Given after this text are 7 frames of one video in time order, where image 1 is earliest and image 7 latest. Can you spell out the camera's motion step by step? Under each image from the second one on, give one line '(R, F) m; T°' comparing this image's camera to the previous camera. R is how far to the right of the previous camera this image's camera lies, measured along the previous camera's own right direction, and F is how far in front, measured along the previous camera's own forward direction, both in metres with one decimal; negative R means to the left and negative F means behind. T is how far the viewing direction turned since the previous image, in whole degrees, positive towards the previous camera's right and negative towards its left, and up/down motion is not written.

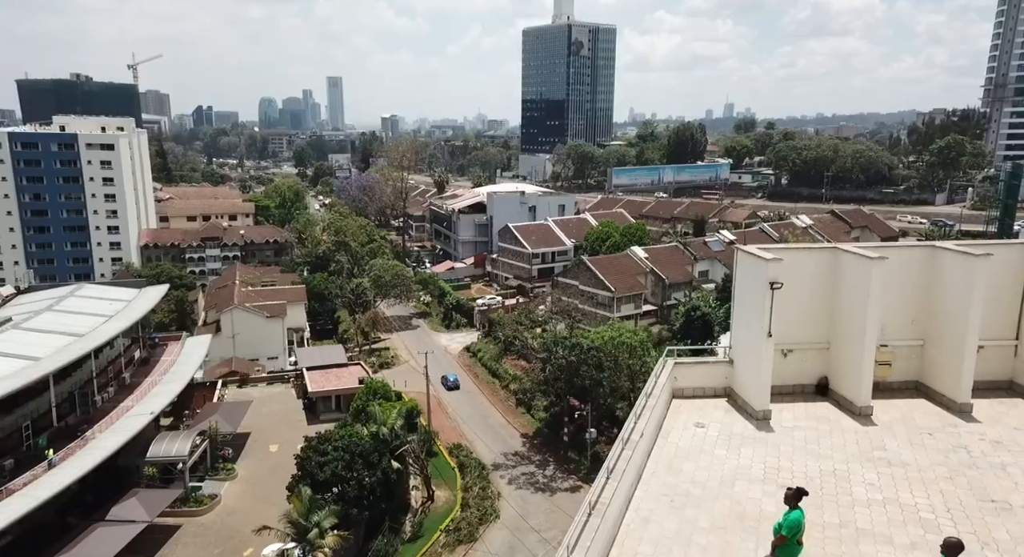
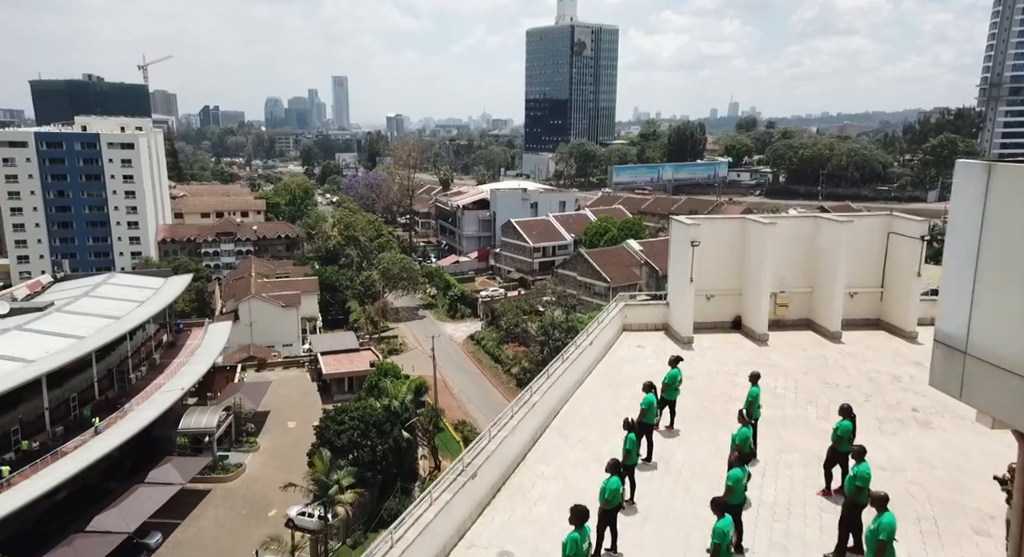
(+0.2, -2.7) m; 0°
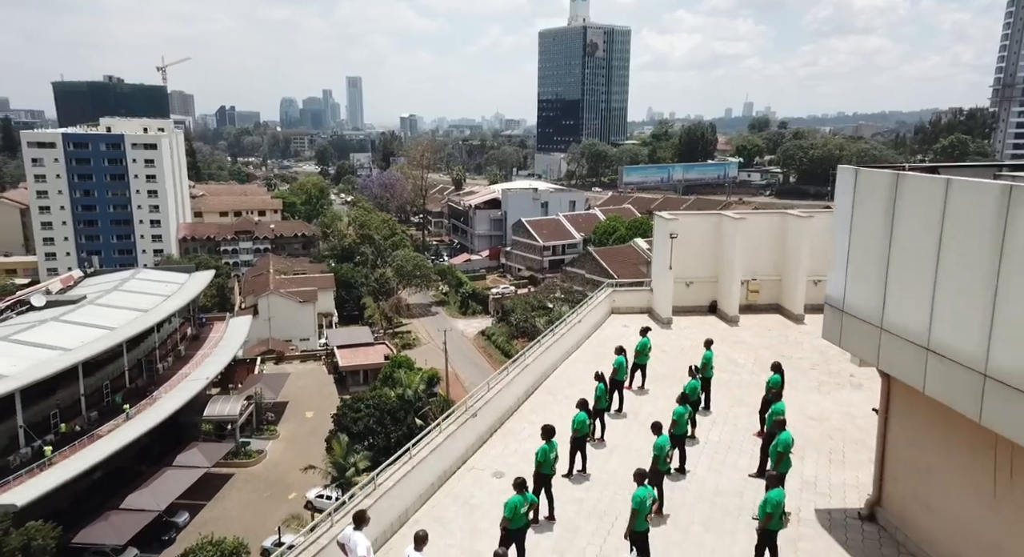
(+0.2, -1.4) m; -1°
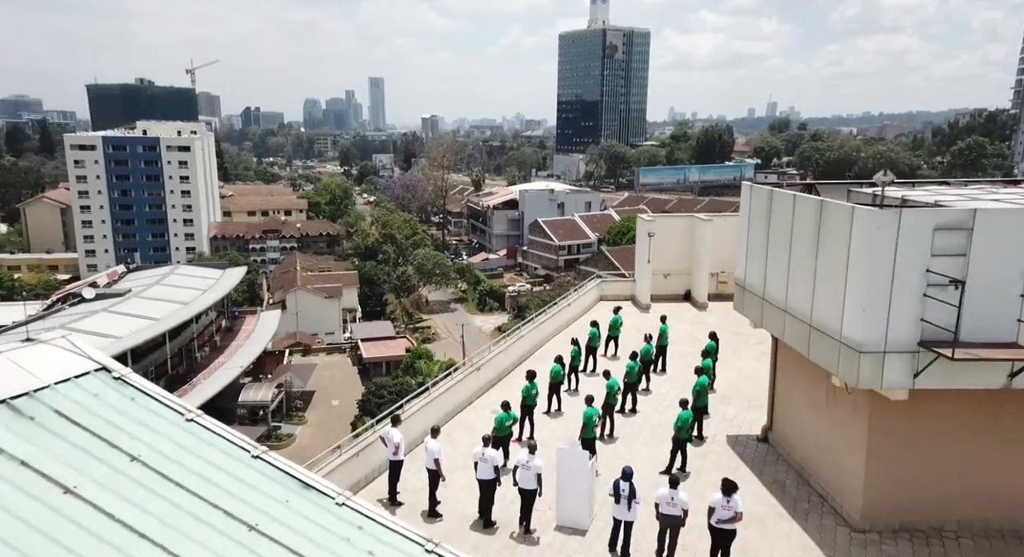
(+0.3, -2.2) m; -2°
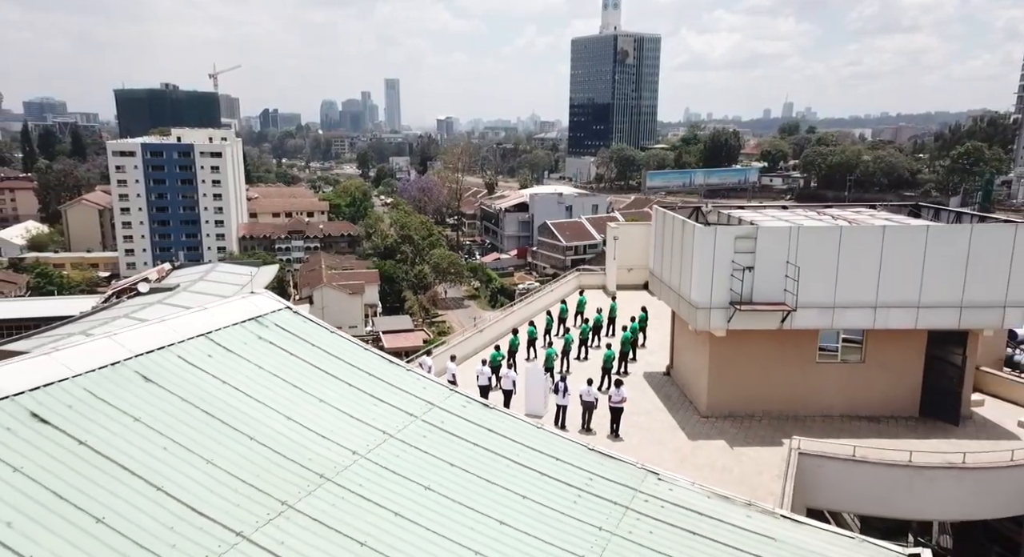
(+0.4, -4.2) m; -1°
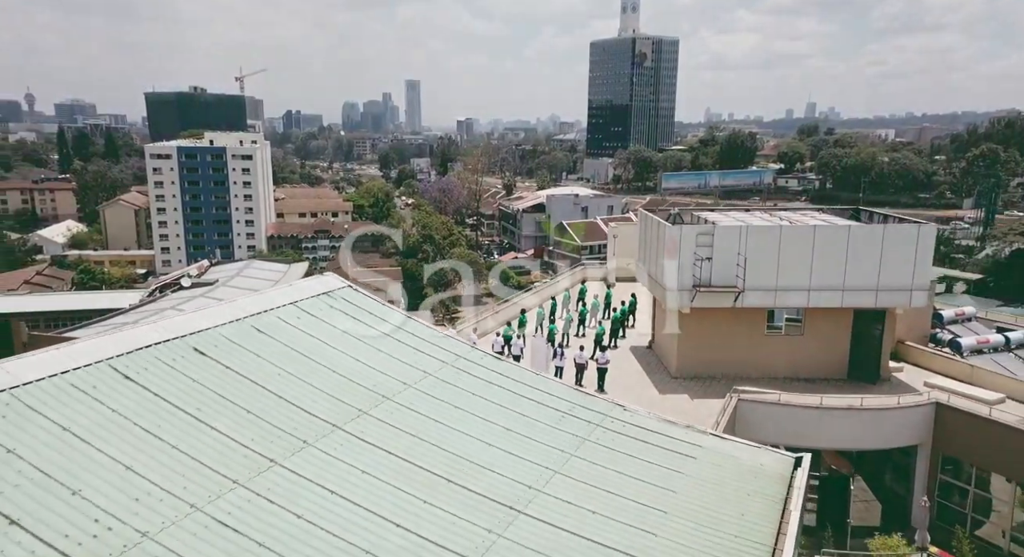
(+0.2, -2.6) m; -2°
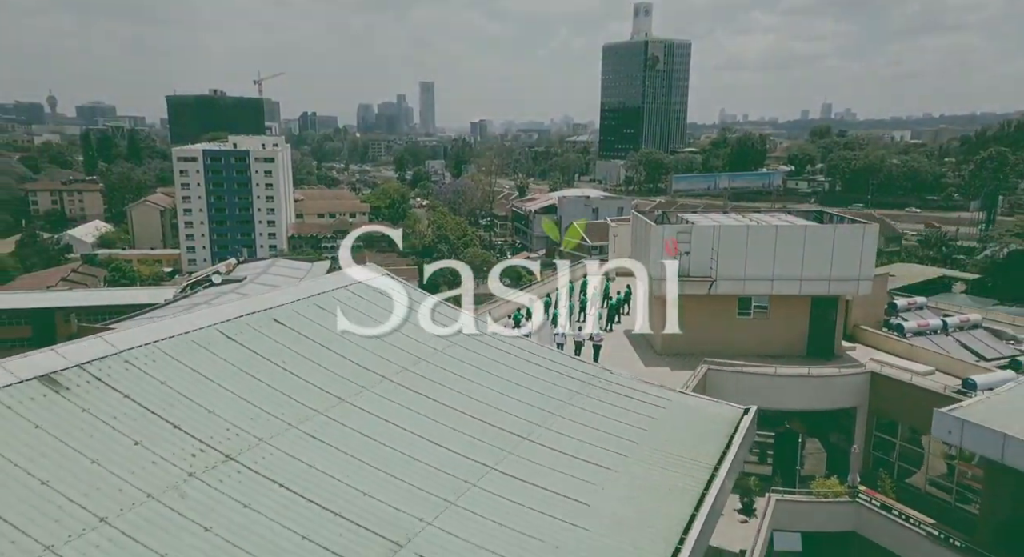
(+0.1, -2.3) m; -1°
